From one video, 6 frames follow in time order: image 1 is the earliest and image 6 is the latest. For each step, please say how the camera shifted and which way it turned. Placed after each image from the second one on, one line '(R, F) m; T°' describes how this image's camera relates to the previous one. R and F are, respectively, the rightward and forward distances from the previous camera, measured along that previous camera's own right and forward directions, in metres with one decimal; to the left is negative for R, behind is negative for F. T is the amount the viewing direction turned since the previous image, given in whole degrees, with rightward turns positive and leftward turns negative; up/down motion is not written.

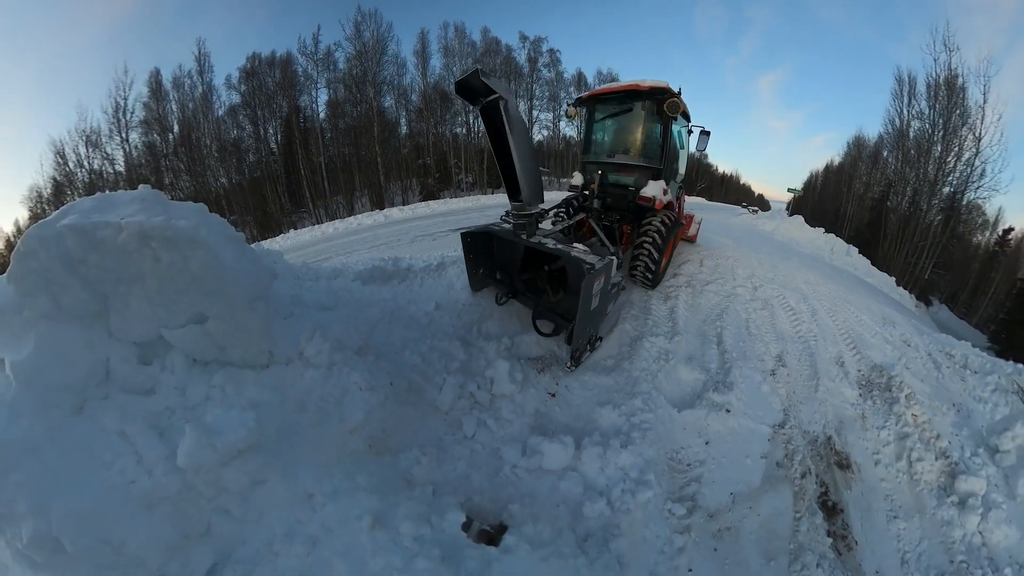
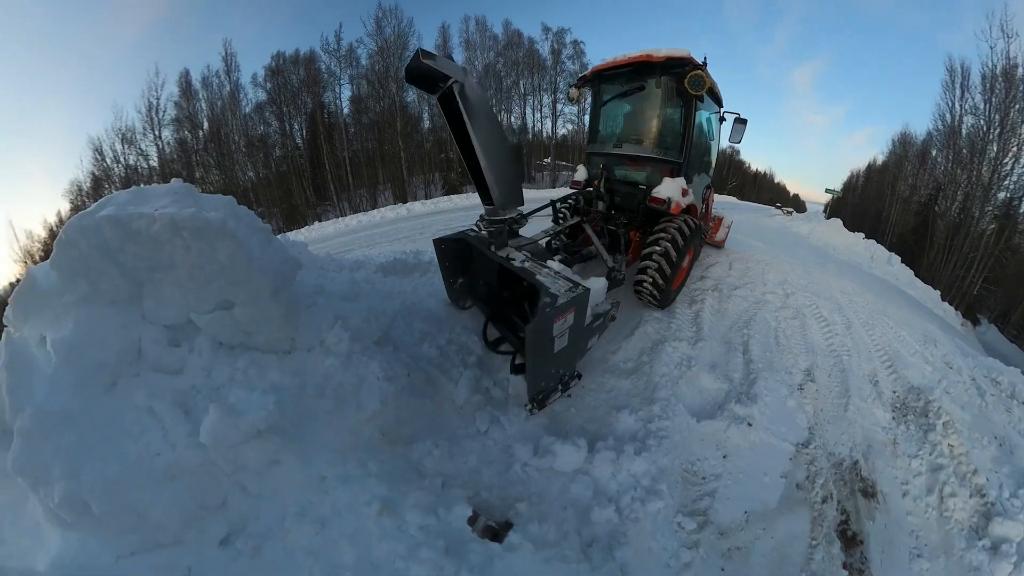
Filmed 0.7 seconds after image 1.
(+0.3, 0.0) m; -7°
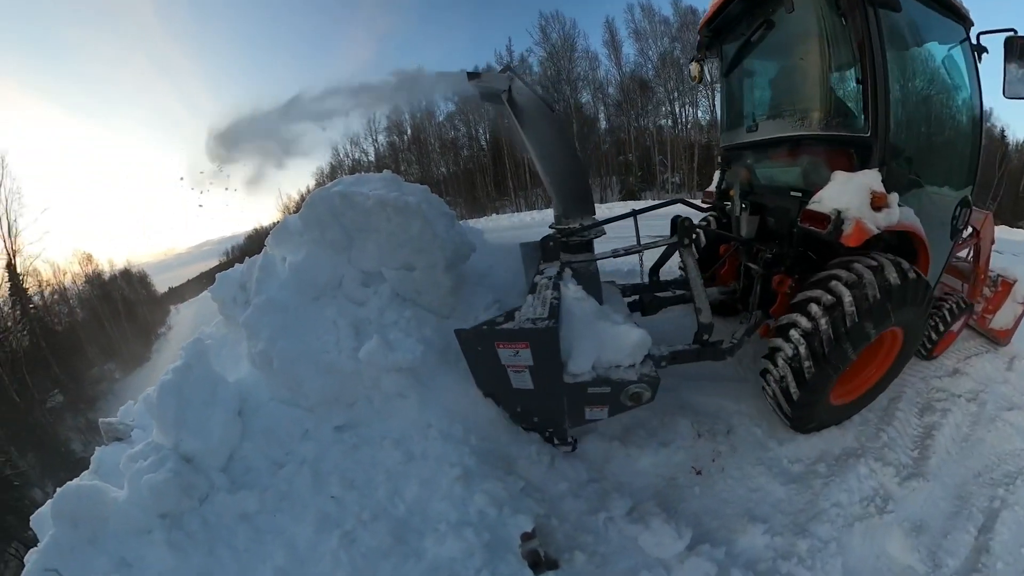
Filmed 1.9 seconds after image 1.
(+1.3, +0.7) m; -46°
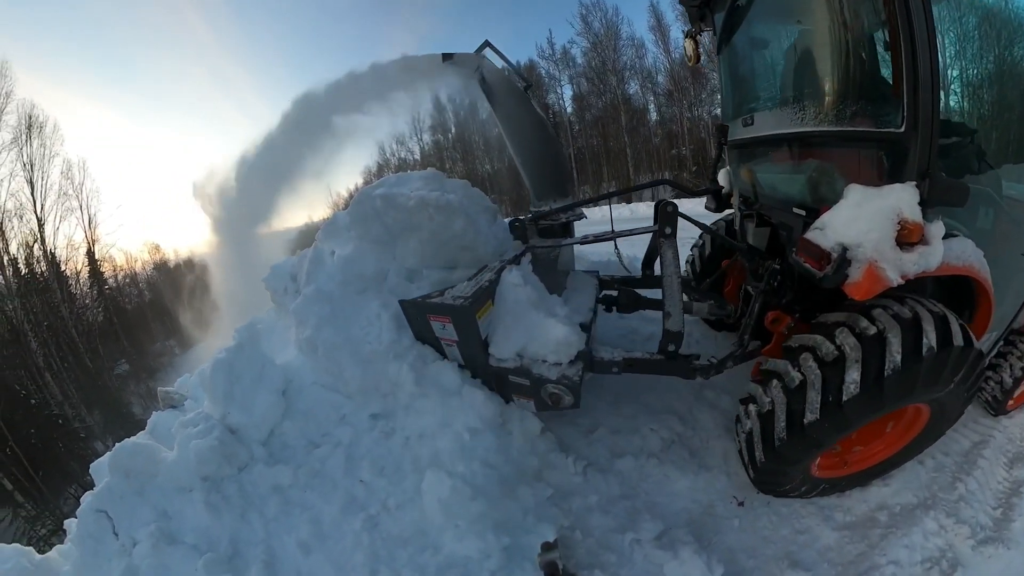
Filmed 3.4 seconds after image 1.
(+0.4, +0.1) m; -13°
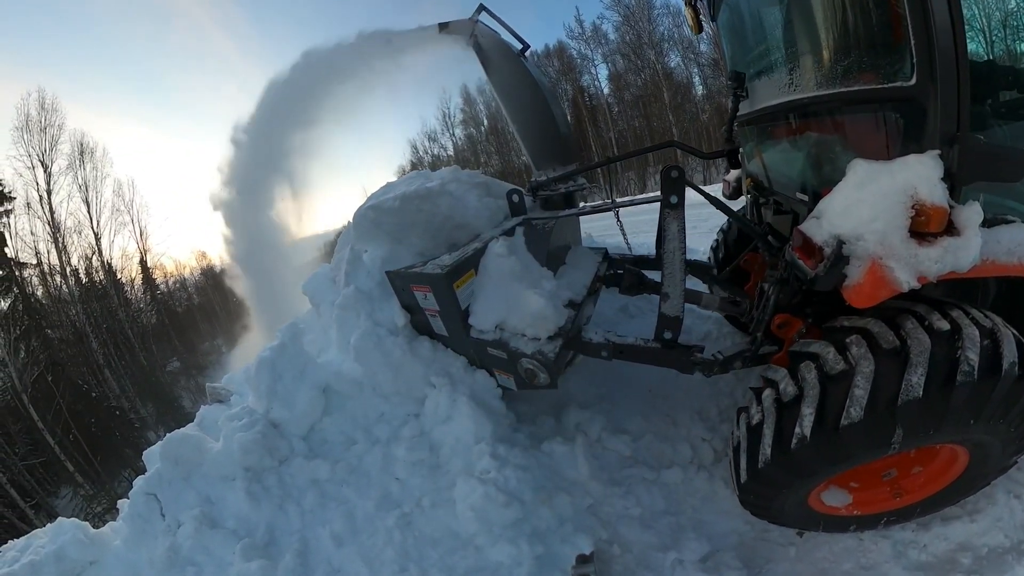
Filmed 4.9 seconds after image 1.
(+0.4, +0.2) m; -13°
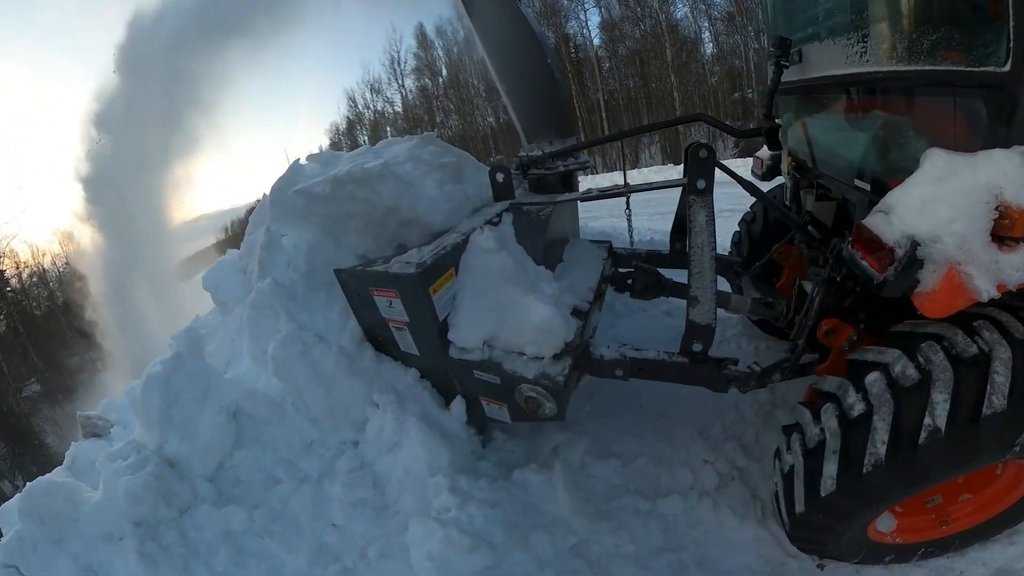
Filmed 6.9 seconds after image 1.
(-0.2, +0.4) m; +7°
